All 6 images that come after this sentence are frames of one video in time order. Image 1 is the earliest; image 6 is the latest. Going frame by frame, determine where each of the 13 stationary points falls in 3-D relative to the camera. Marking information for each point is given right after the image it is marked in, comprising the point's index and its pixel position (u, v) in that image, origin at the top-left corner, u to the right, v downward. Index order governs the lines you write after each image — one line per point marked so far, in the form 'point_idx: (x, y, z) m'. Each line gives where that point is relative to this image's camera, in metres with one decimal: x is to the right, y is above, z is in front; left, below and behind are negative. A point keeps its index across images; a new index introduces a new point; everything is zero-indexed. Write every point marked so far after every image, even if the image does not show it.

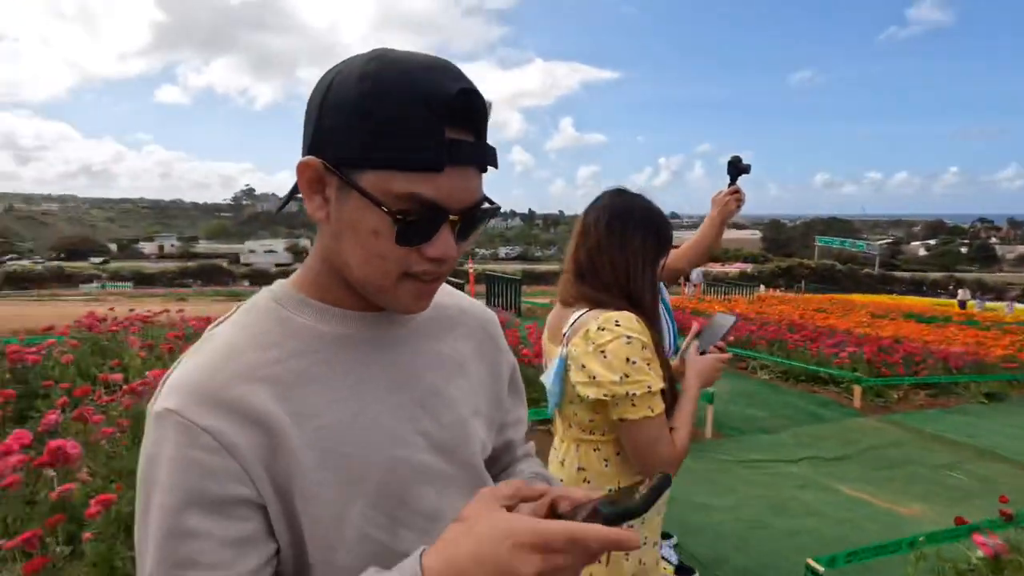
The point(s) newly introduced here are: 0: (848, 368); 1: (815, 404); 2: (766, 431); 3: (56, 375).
0: (+4.5, -1.1, +7.2) m
1: (+3.7, -1.4, +6.5) m
2: (+2.7, -1.5, +5.6) m
3: (-3.6, -0.7, +4.3) m
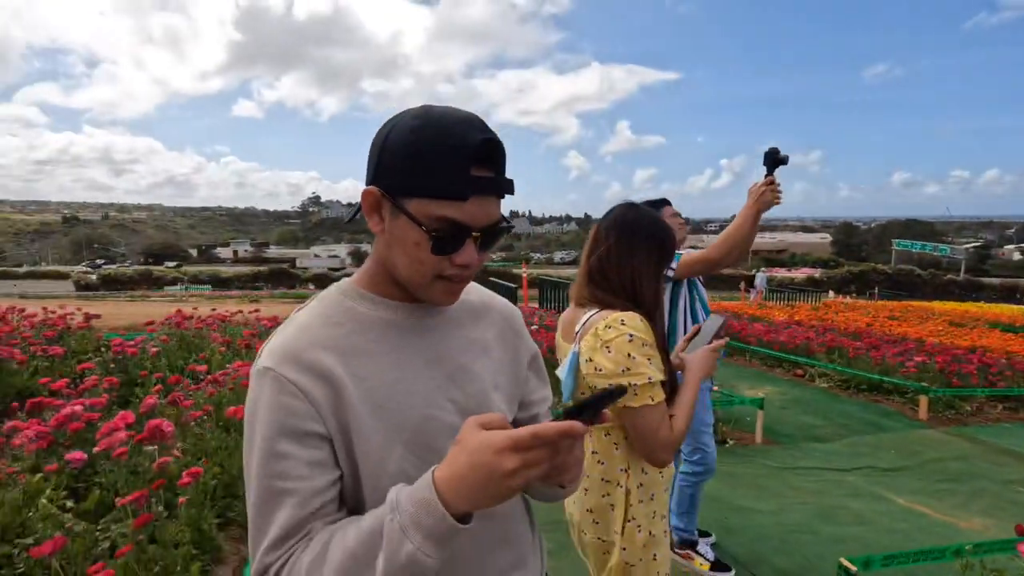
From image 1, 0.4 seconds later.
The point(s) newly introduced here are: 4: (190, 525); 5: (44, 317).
0: (+5.2, -1.2, +6.9) m
1: (+4.2, -1.5, +6.2) m
2: (+3.2, -1.6, +5.5) m
3: (-3.2, -0.7, +4.8) m
4: (-1.4, -1.1, +2.4) m
5: (-5.2, -0.3, +5.9) m
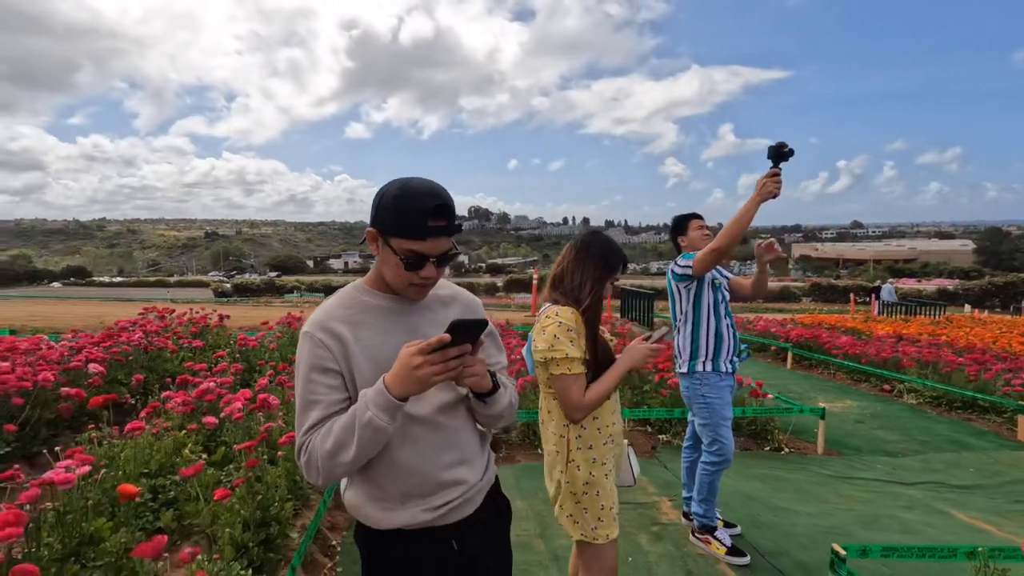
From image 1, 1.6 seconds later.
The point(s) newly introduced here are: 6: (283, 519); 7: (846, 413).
0: (+6.0, -1.3, +6.4) m
1: (+5.0, -1.6, +5.9) m
2: (+3.8, -1.7, +5.3) m
3: (-2.7, -0.7, +5.8) m
4: (-1.3, -1.1, +3.1) m
5: (-4.3, -0.4, +7.2) m
6: (-1.2, -1.2, +2.7) m
7: (+4.2, -1.6, +6.7) m
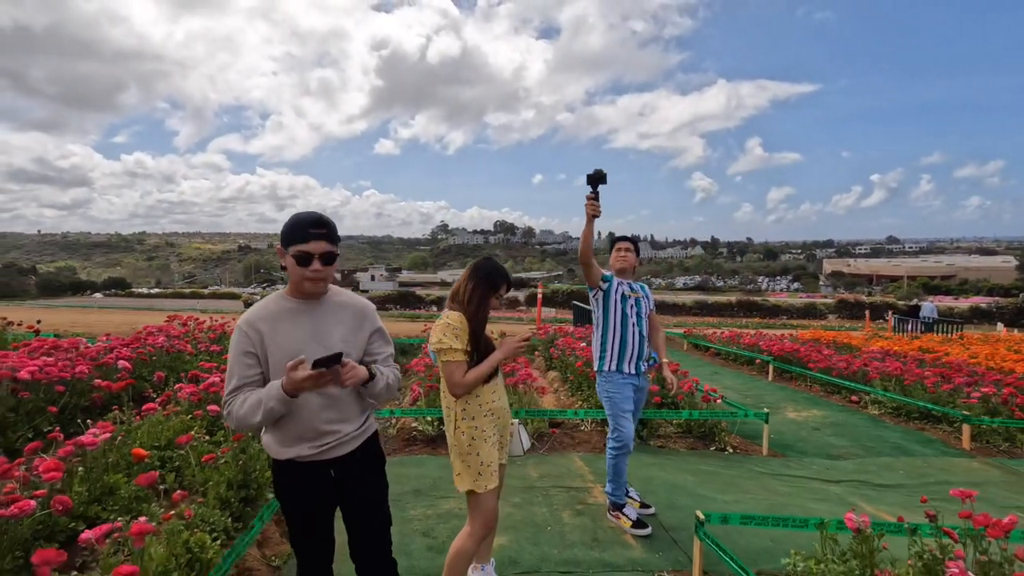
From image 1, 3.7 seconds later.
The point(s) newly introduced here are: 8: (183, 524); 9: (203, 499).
0: (+5.7, -1.5, +6.7) m
1: (+4.7, -1.8, +6.2) m
2: (+3.5, -1.8, +5.7) m
3: (-2.9, -0.9, +6.5) m
4: (-1.7, -1.1, +3.8) m
5: (-4.6, -0.5, +8.1) m
6: (-1.6, -1.2, +3.4) m
7: (+3.9, -1.8, +7.1) m
8: (-1.7, -1.2, +2.7) m
9: (-1.8, -1.2, +3.1) m
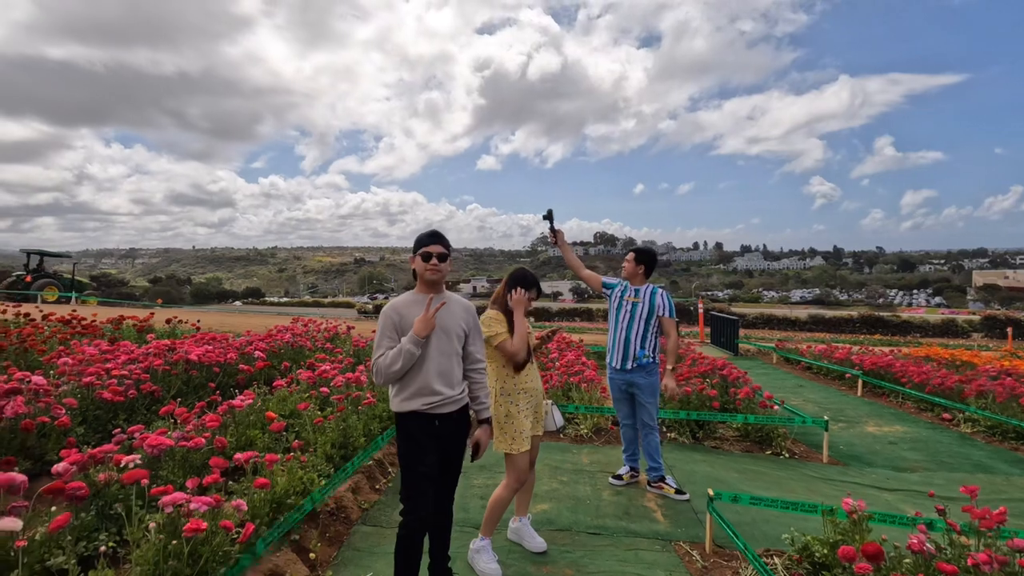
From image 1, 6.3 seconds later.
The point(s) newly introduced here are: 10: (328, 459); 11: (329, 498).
0: (+6.6, -1.6, +6.2) m
1: (+5.4, -1.9, +5.9) m
2: (+4.1, -1.9, +5.7) m
3: (-2.0, -1.0, +7.6) m
4: (-1.3, -1.2, +4.7) m
5: (-3.3, -0.7, +9.5) m
6: (-1.3, -1.3, +4.3) m
7: (+4.8, -1.9, +6.9) m
8: (-1.5, -1.2, +3.6) m
9: (-1.5, -1.2, +4.0) m
10: (-1.4, -1.3, +4.1) m
11: (-1.2, -1.4, +3.6) m
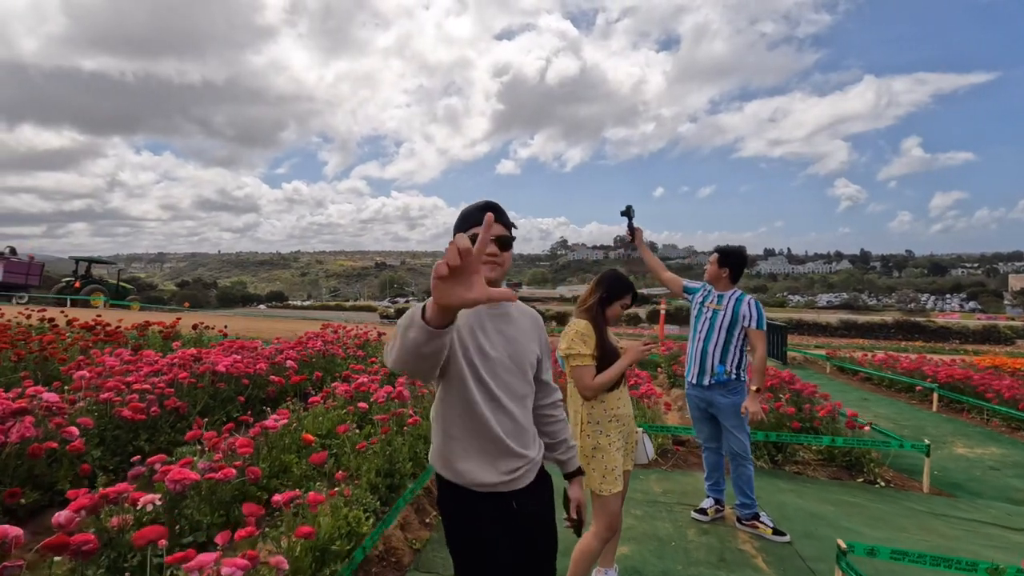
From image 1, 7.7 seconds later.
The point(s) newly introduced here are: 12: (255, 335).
0: (+7.1, -1.7, +5.4) m
1: (+6.0, -2.0, +5.1) m
2: (+4.7, -2.0, +4.9) m
3: (-1.4, -1.0, +7.1) m
4: (-0.8, -1.2, +4.2) m
5: (-2.6, -0.7, +9.0) m
6: (-0.8, -1.3, +3.8) m
7: (+5.4, -2.0, +6.2) m
8: (-1.0, -1.2, +3.1) m
9: (-1.0, -1.3, +3.5) m
10: (-0.9, -1.3, +3.5) m
11: (-0.8, -1.5, +3.1) m
12: (-6.9, -1.2, +14.0) m
